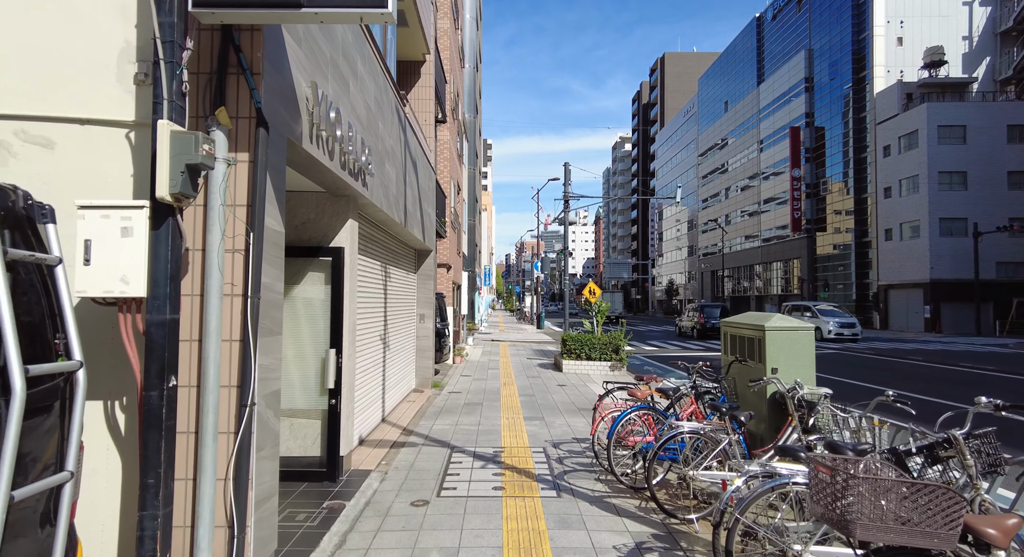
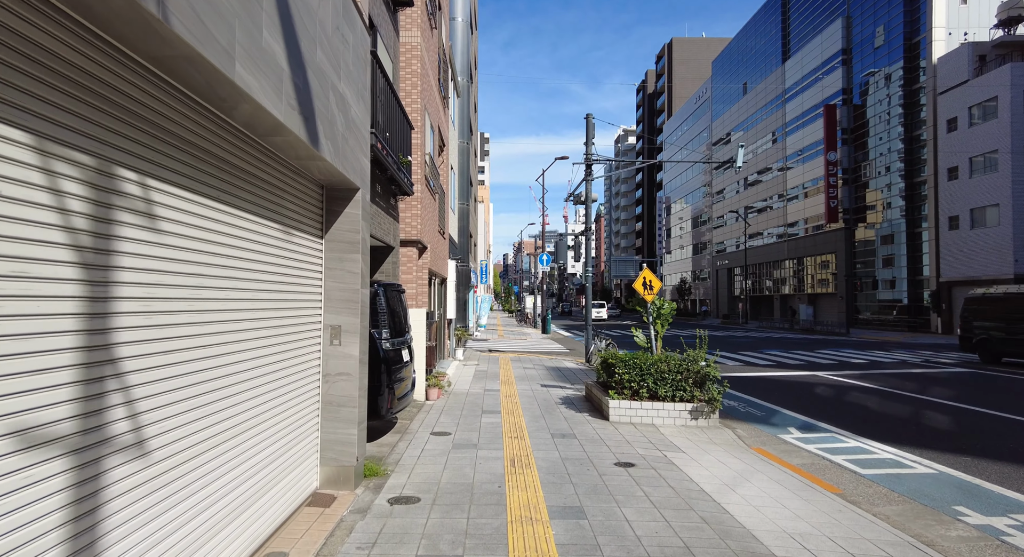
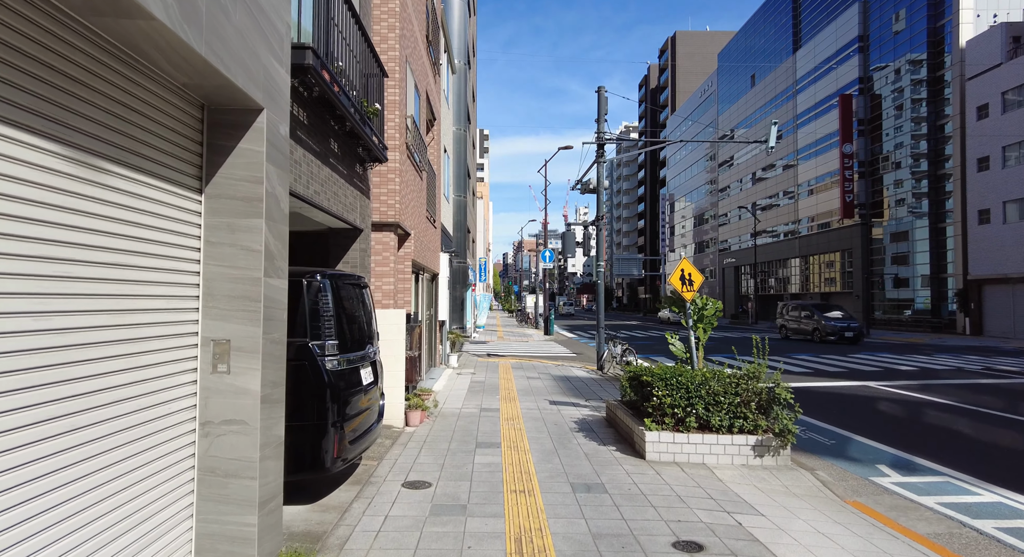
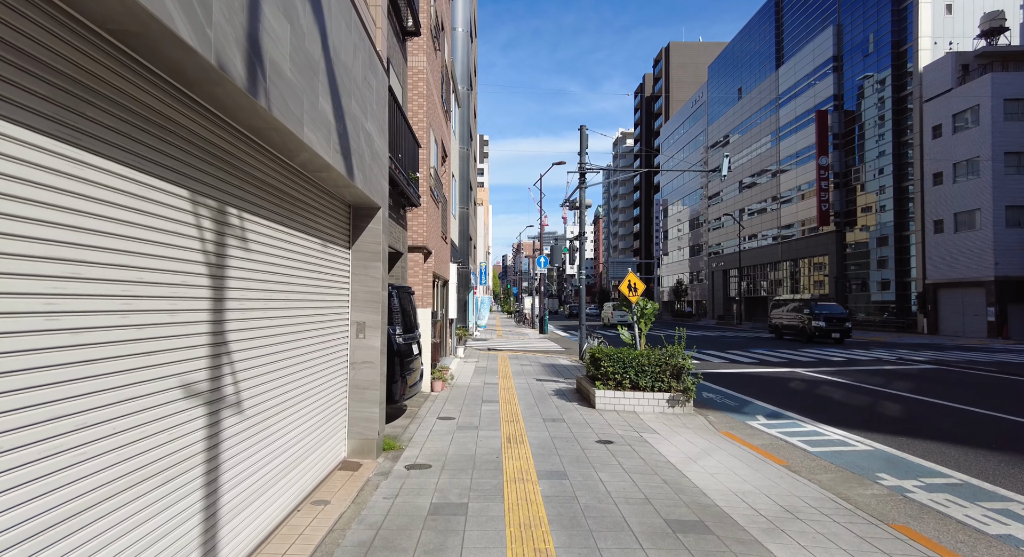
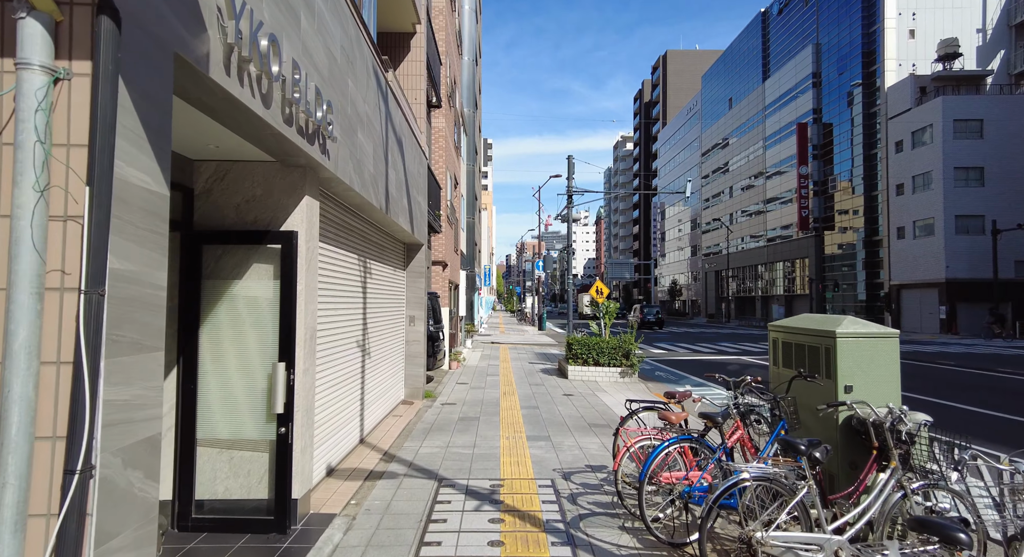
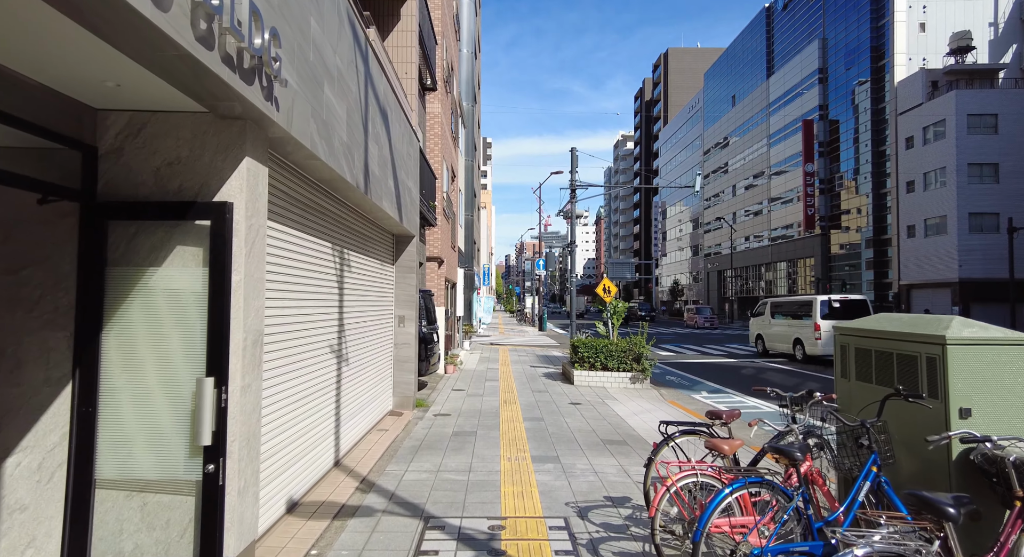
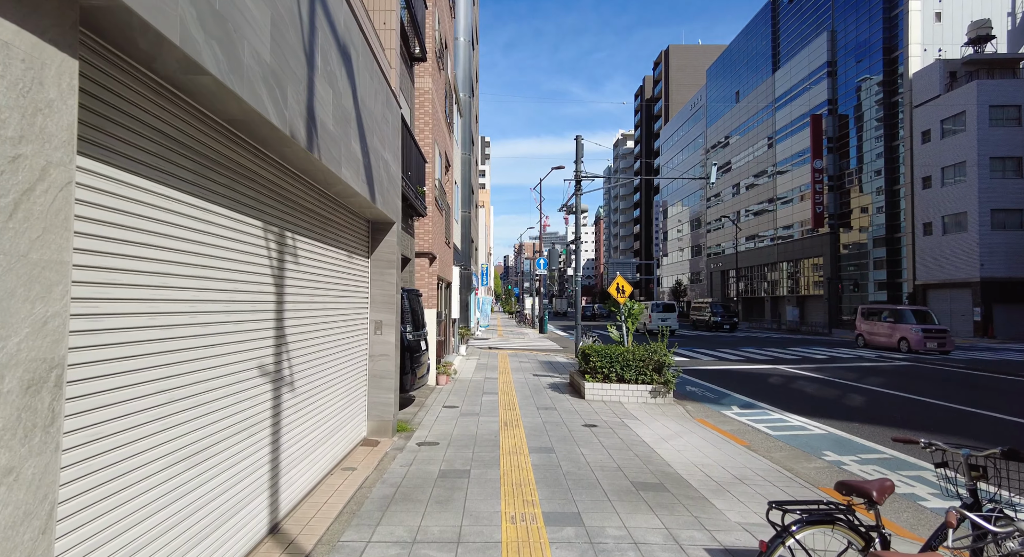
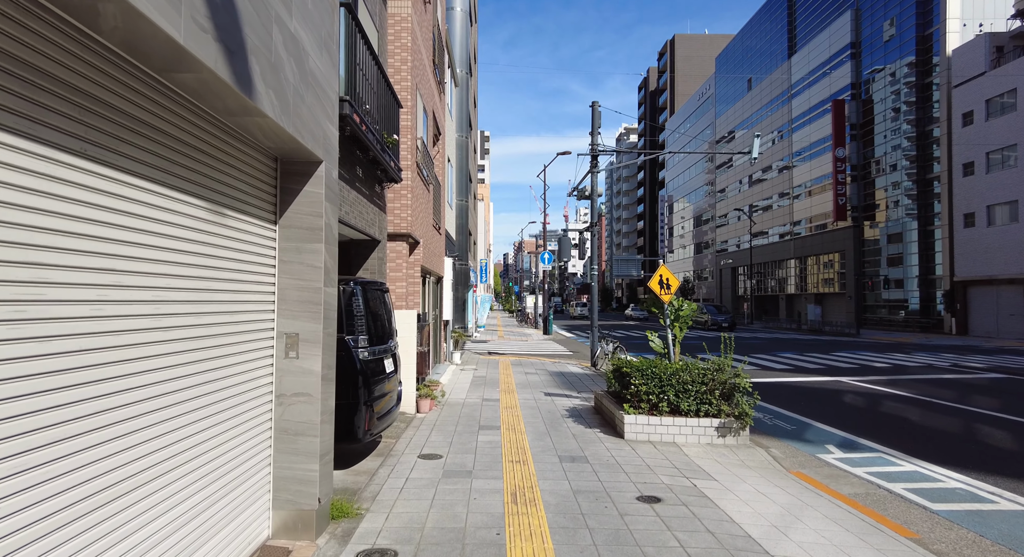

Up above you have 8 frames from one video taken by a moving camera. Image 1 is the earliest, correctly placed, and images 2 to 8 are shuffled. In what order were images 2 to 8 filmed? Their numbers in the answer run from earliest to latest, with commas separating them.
5, 6, 7, 4, 2, 8, 3
